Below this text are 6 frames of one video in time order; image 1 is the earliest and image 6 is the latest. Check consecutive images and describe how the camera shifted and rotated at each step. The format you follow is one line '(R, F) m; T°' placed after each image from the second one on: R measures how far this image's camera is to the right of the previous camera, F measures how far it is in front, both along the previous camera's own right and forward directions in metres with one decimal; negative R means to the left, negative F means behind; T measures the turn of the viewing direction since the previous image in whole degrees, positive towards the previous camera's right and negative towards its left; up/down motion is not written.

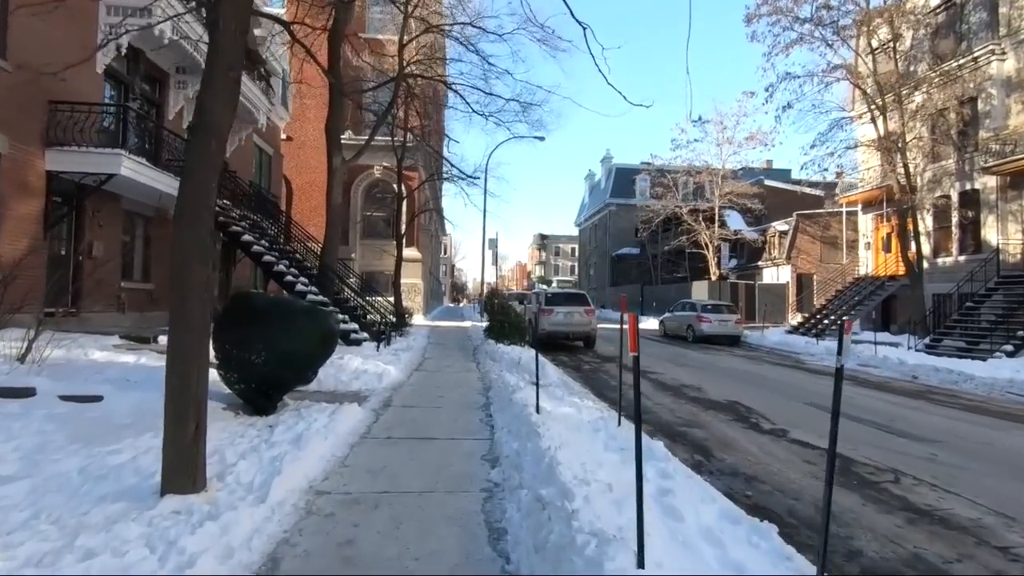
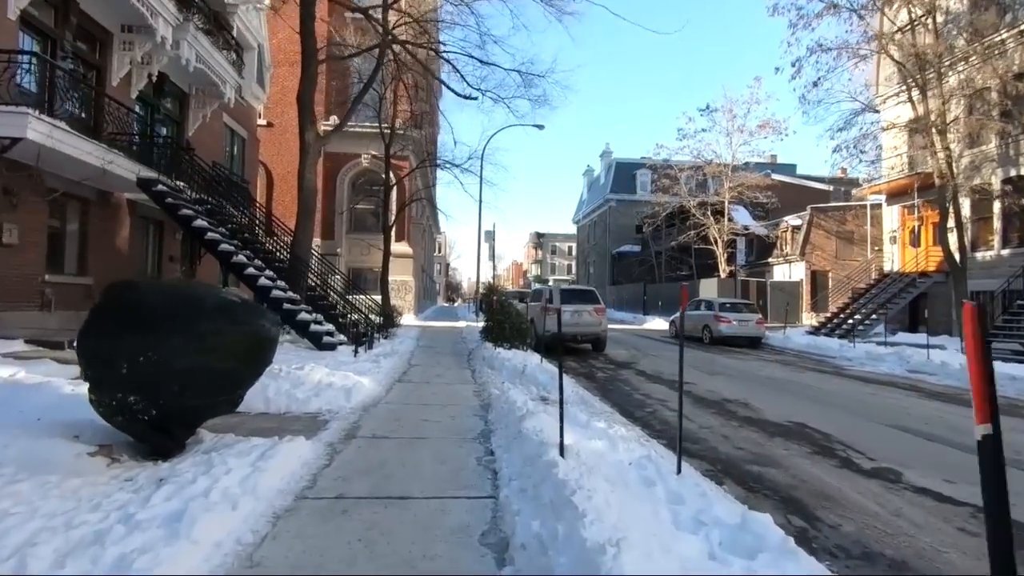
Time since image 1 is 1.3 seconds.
(-0.2, +2.5) m; +1°
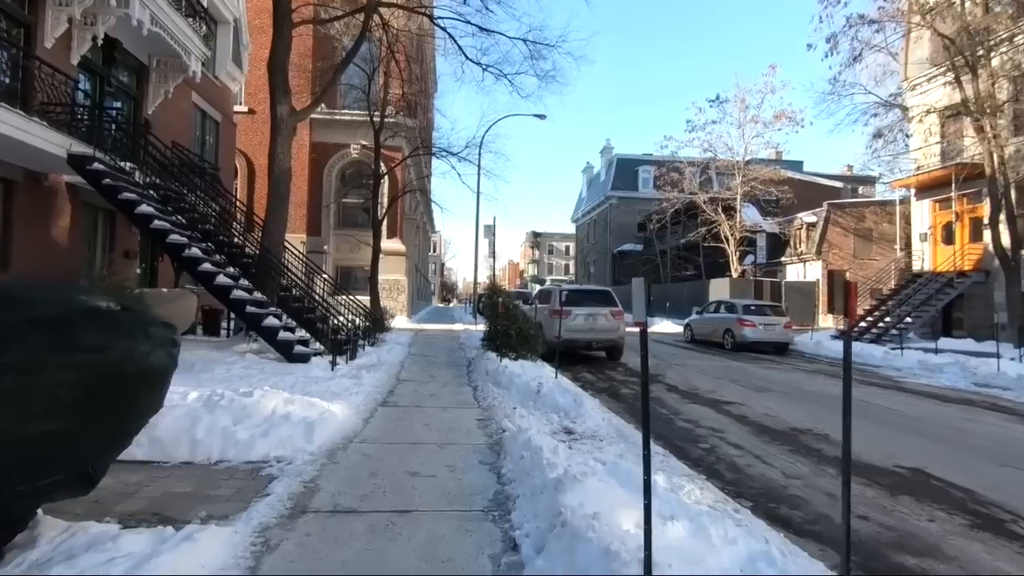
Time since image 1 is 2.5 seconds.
(-0.3, +2.3) m; +1°
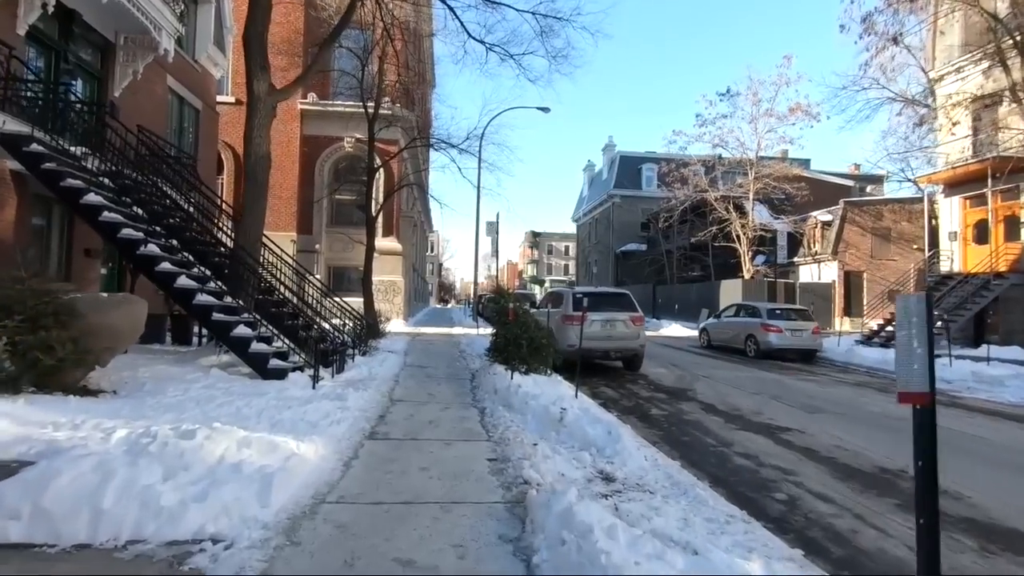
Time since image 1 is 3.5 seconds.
(-0.3, +1.7) m; 0°
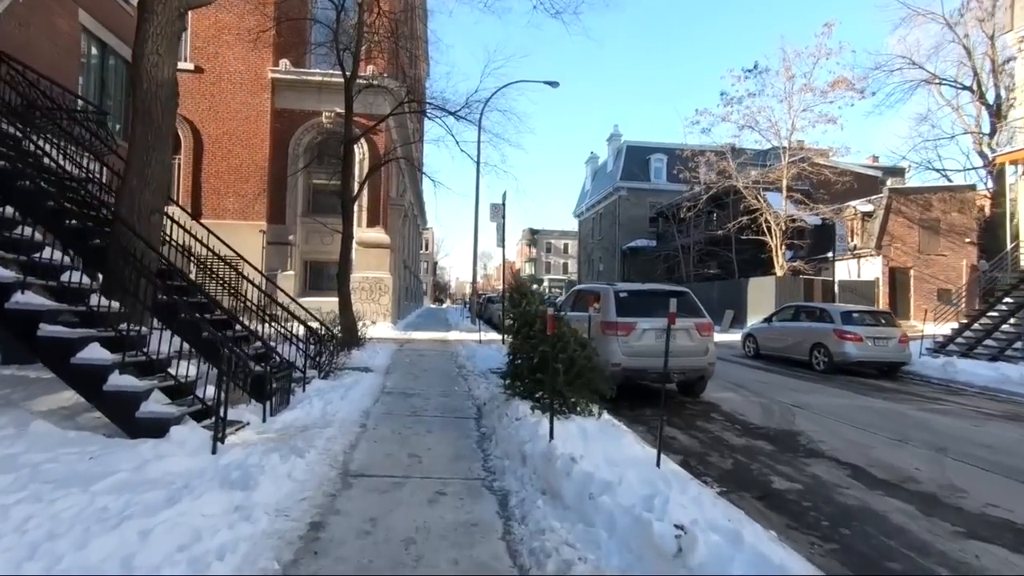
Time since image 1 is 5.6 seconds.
(-0.5, +4.1) m; +1°
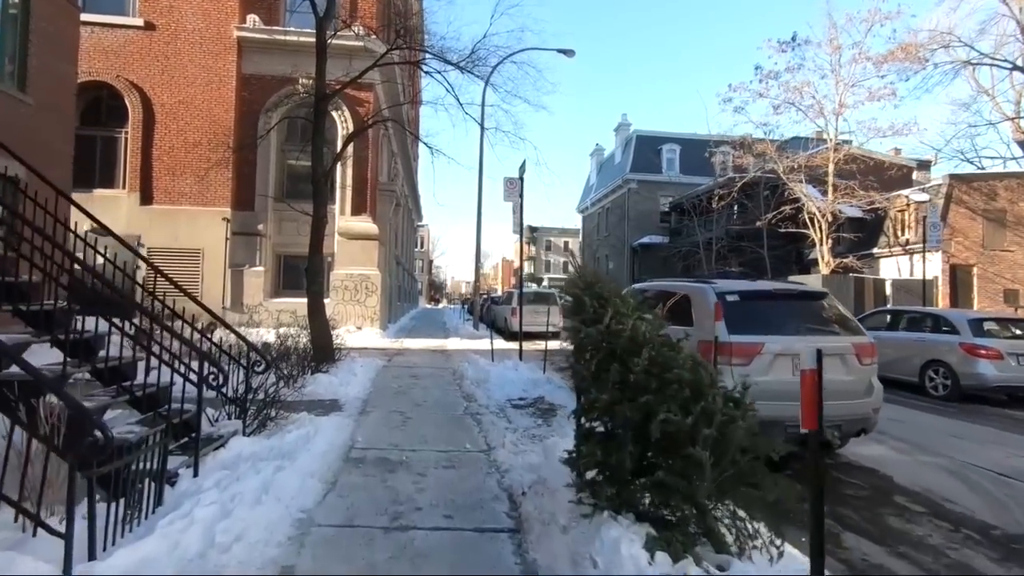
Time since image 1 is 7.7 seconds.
(-0.6, +4.0) m; 0°
